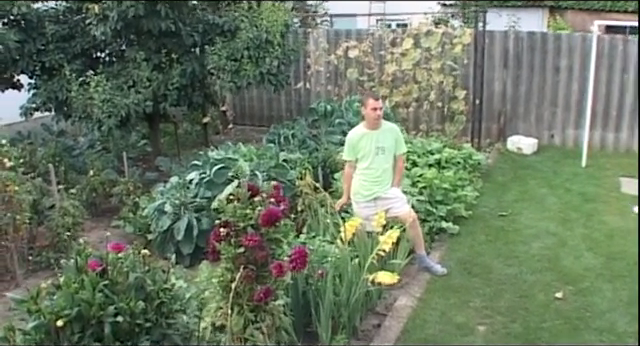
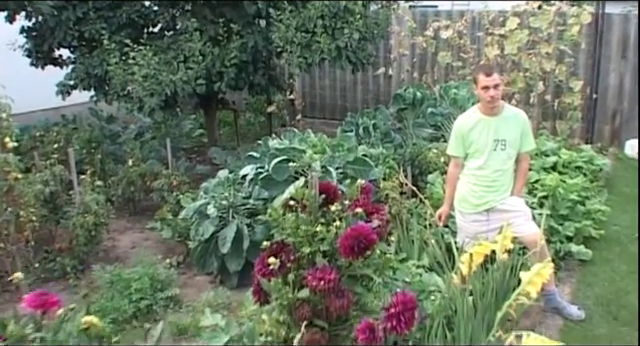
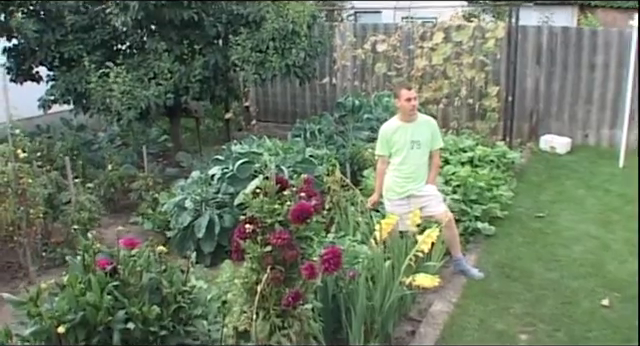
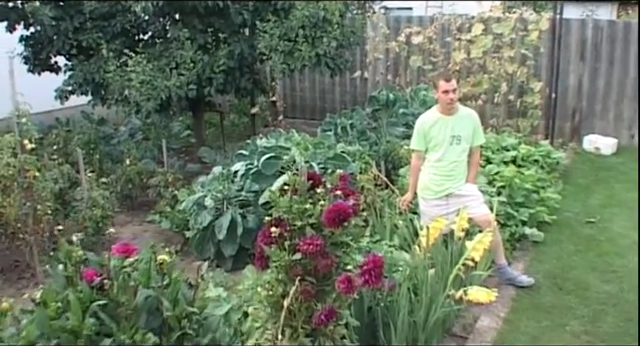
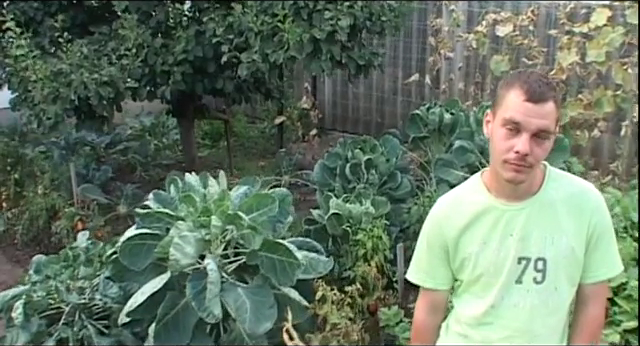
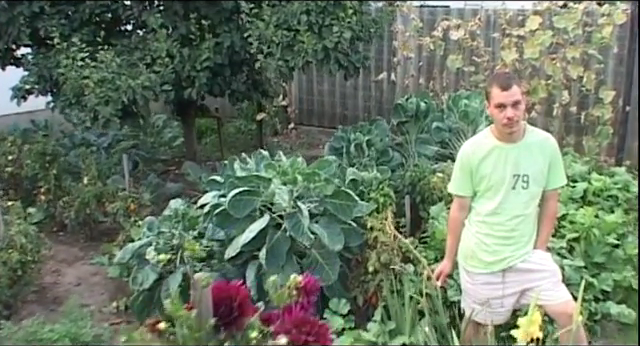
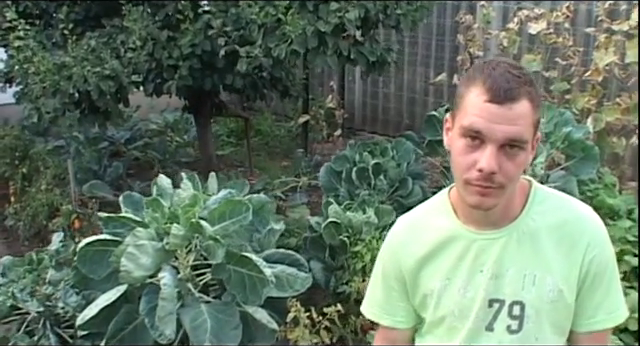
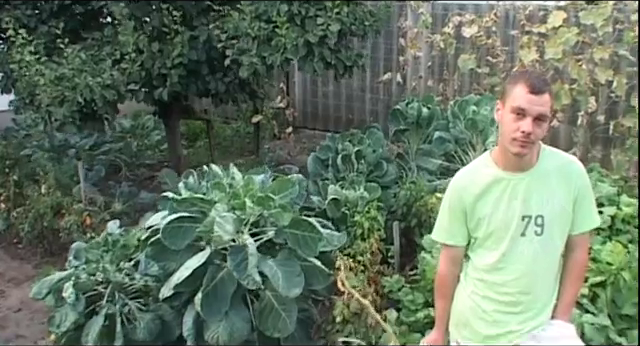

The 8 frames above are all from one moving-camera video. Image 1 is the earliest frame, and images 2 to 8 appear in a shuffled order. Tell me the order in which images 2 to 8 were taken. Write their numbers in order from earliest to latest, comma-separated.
3, 4, 2, 6, 8, 5, 7
